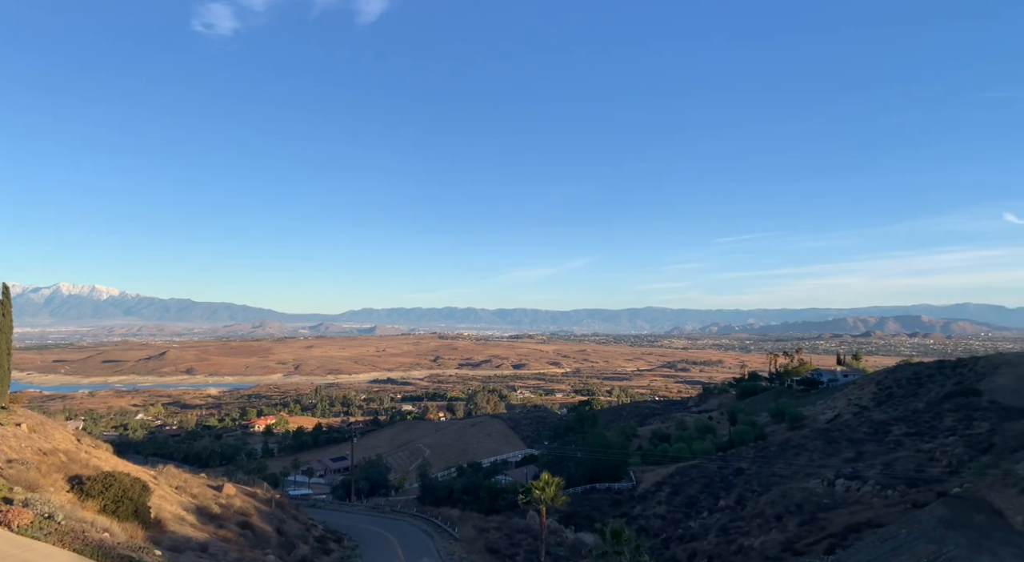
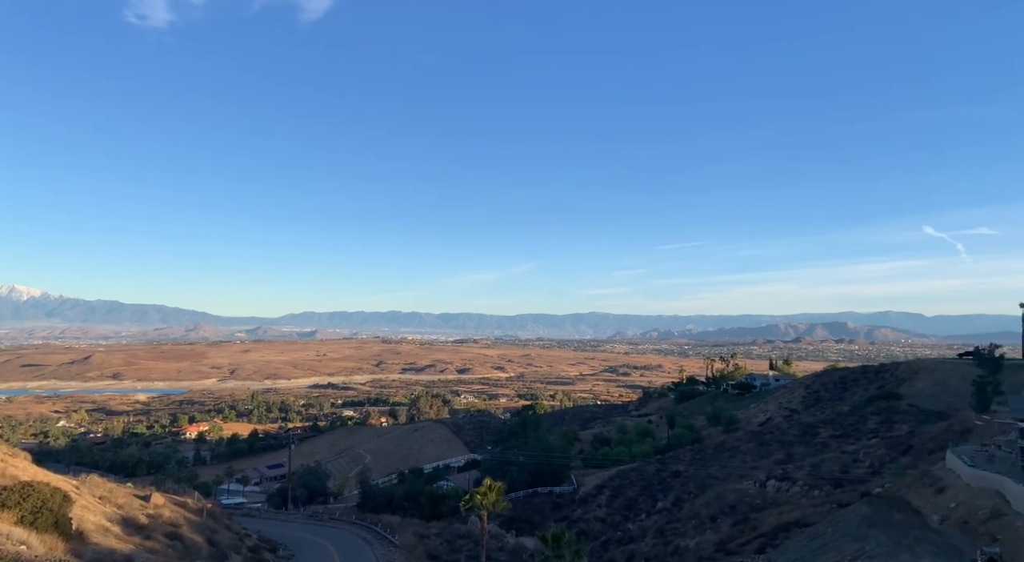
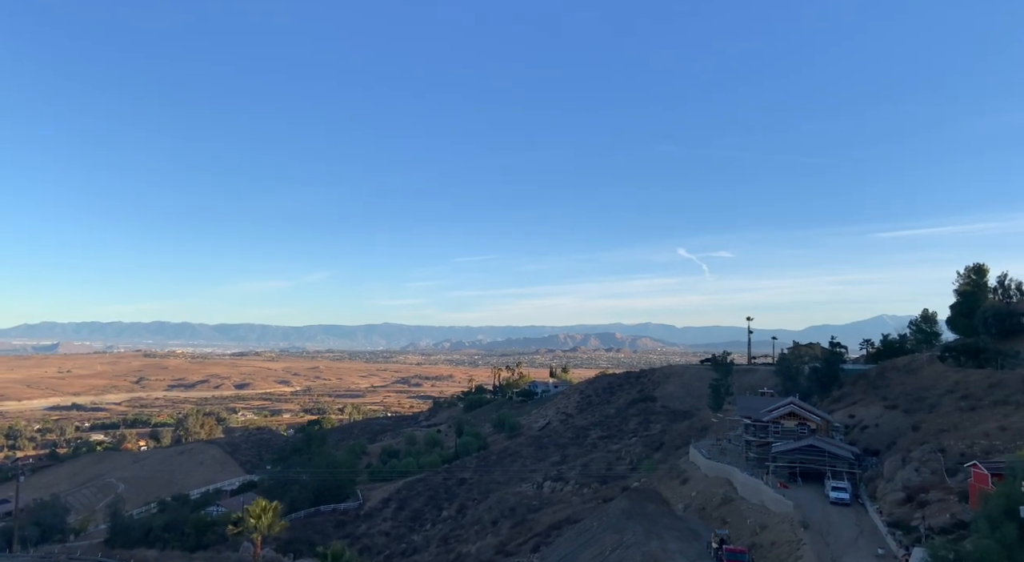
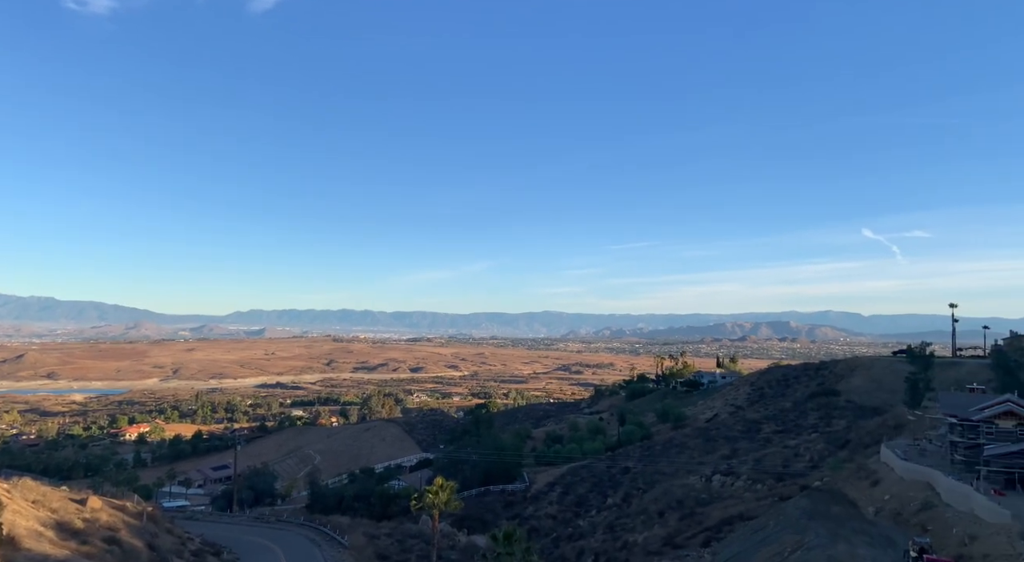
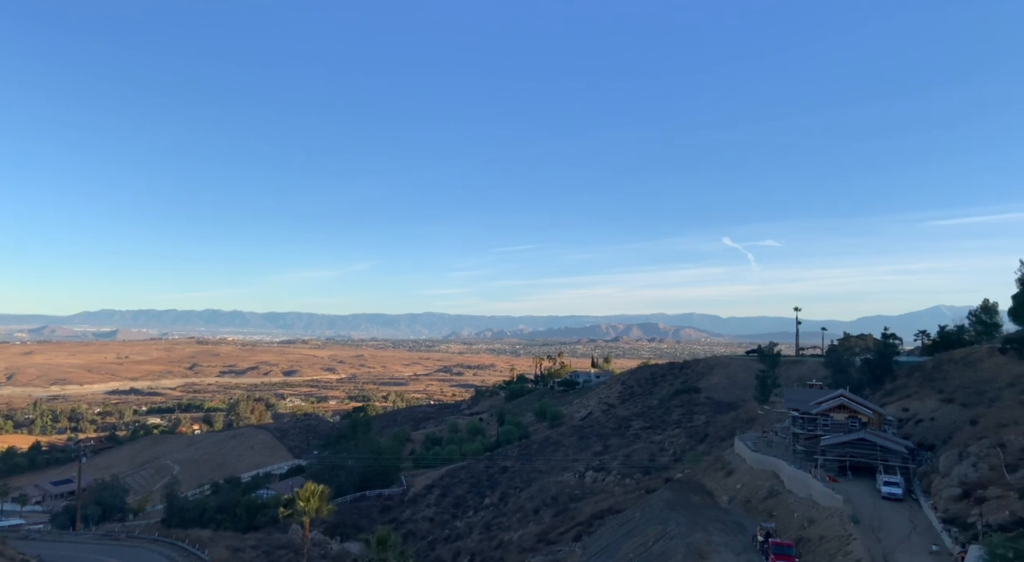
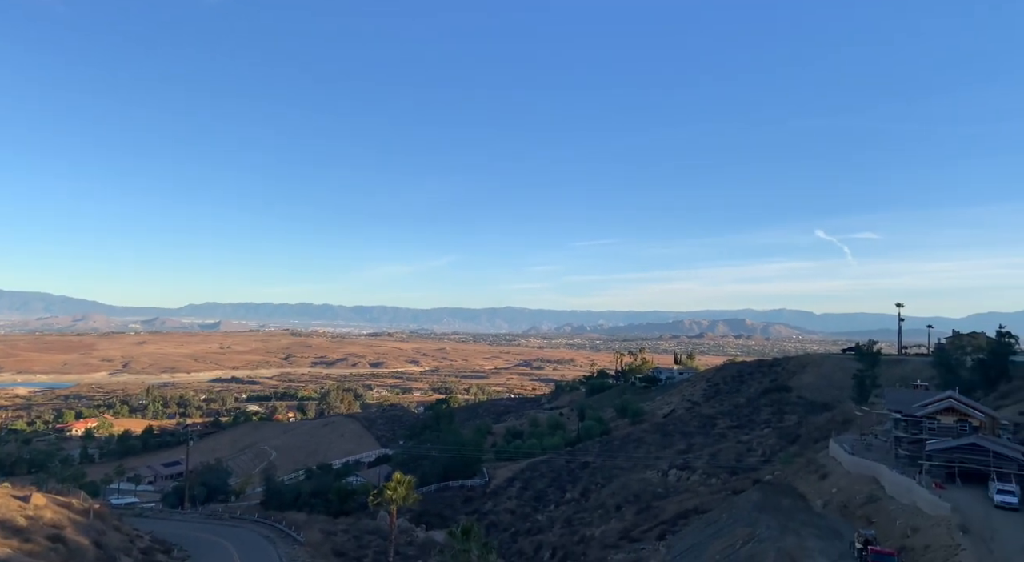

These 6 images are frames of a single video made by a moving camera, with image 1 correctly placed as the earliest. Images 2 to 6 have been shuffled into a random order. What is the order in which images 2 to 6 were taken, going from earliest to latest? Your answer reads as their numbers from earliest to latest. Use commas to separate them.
2, 4, 6, 5, 3
